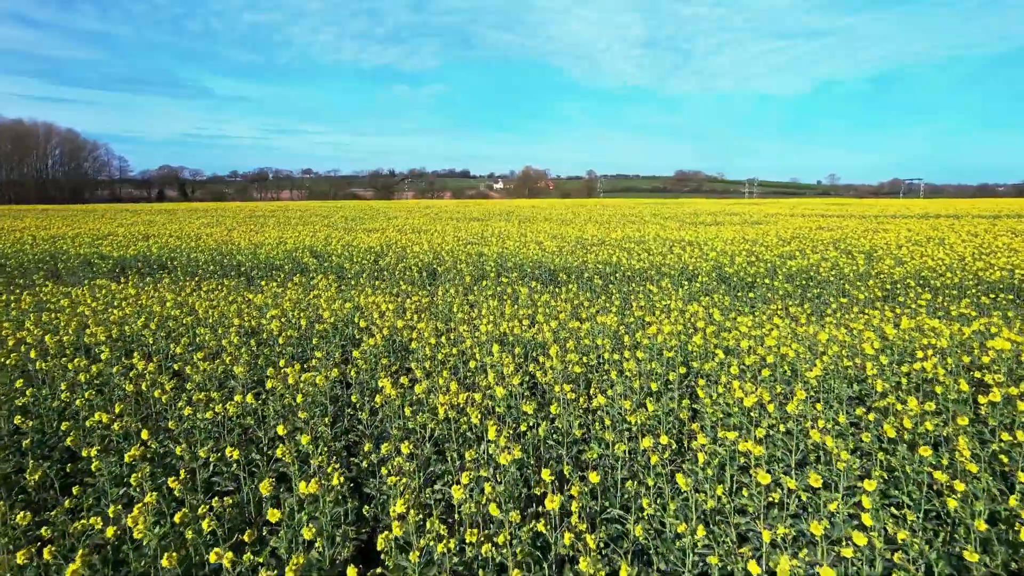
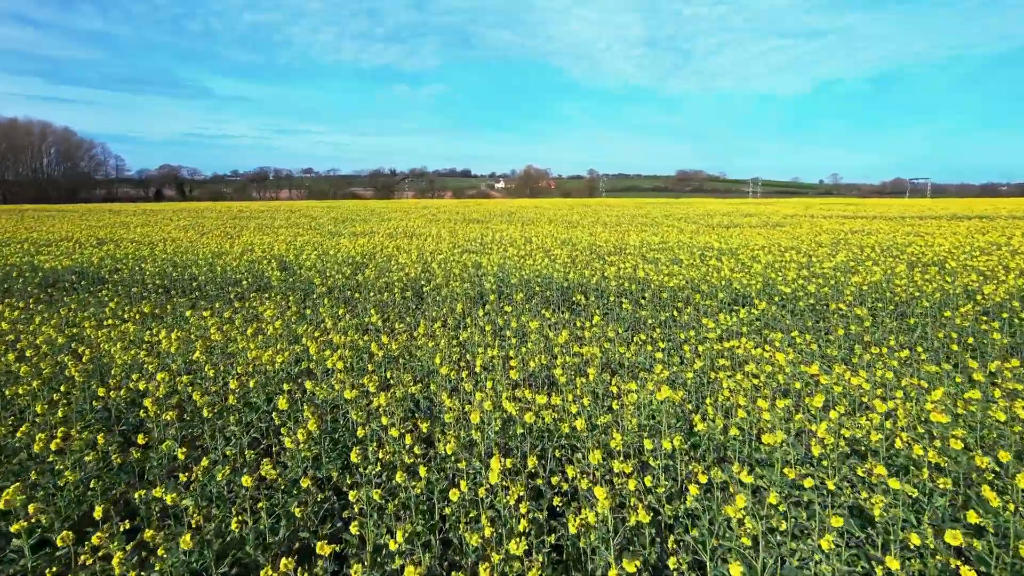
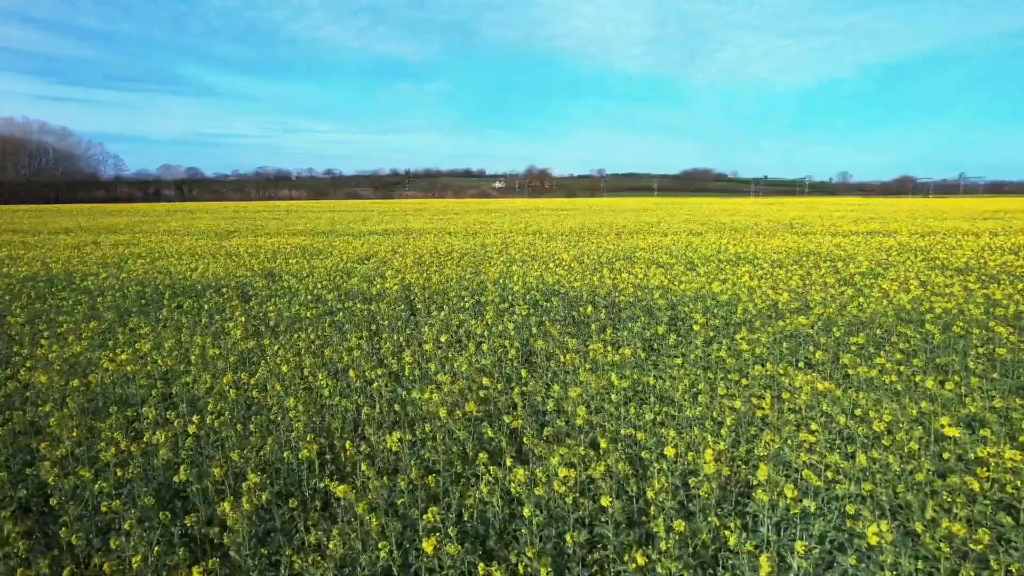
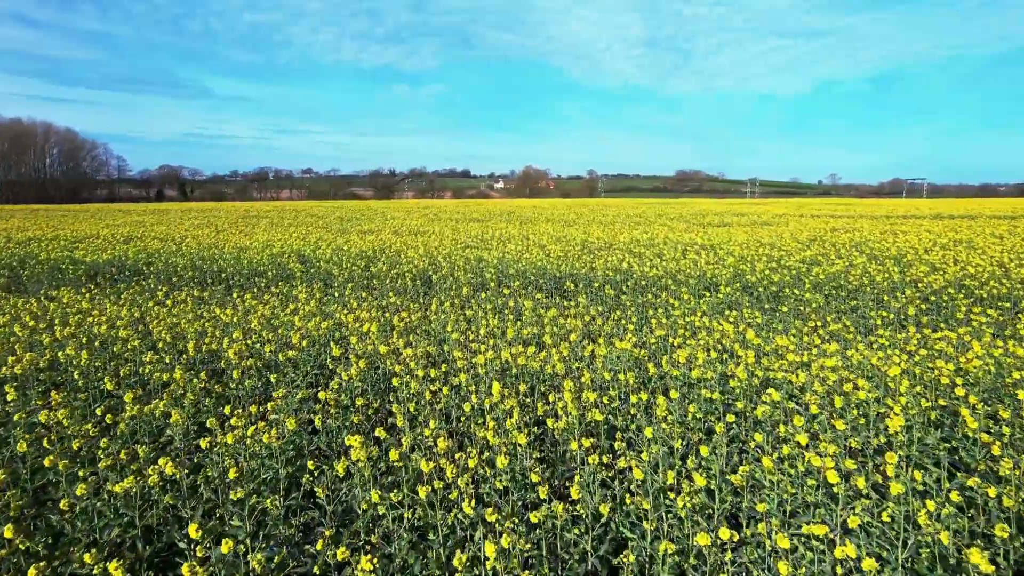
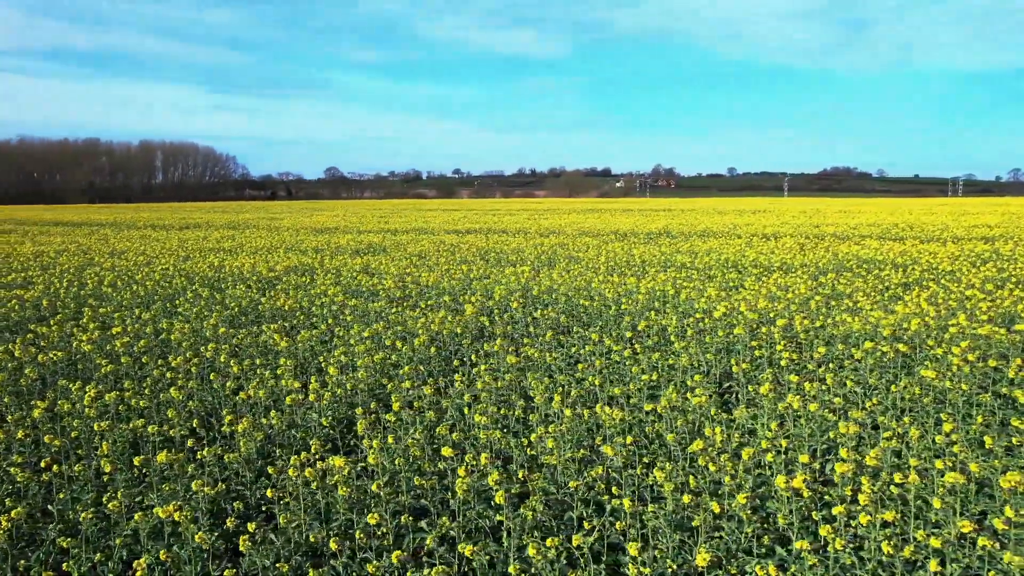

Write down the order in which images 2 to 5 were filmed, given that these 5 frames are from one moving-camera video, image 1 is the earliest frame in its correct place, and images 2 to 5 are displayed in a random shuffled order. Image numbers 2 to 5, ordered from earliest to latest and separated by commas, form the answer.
4, 2, 3, 5
